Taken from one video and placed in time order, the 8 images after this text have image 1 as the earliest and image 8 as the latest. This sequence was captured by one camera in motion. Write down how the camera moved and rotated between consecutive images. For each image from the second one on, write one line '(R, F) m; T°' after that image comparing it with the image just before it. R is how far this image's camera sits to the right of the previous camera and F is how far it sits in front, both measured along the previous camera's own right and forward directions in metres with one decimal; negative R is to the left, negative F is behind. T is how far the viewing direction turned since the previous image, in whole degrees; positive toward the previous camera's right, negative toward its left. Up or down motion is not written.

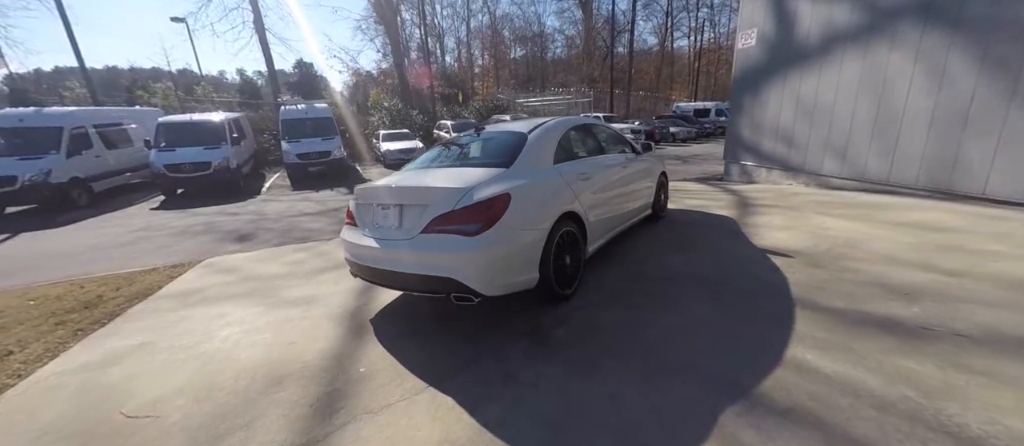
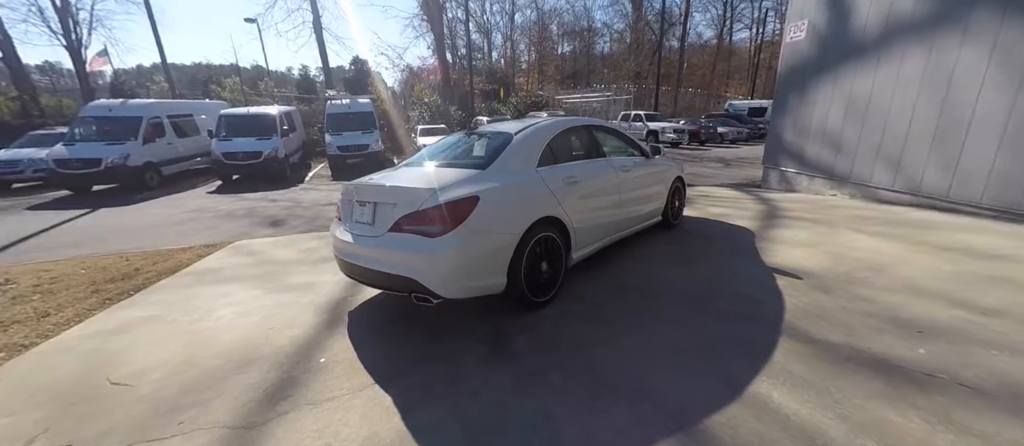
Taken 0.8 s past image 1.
(+0.7, +0.1) m; -8°
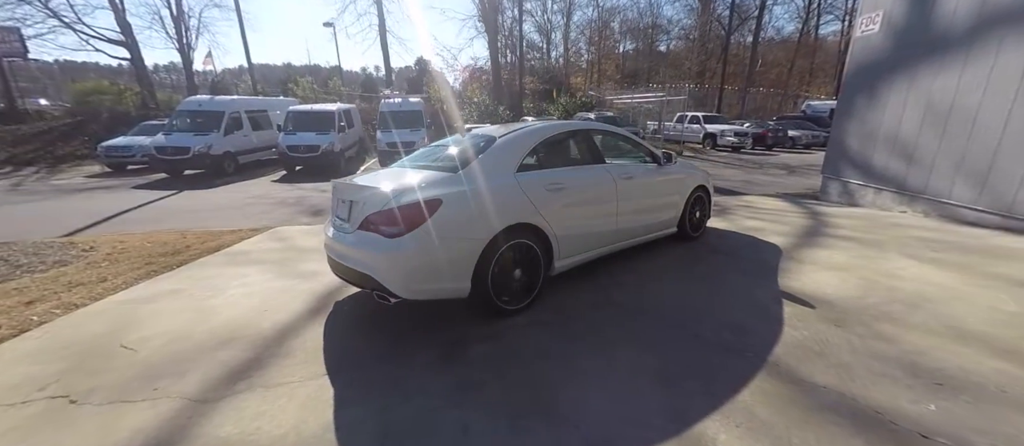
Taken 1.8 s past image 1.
(+0.7, +0.1) m; -10°
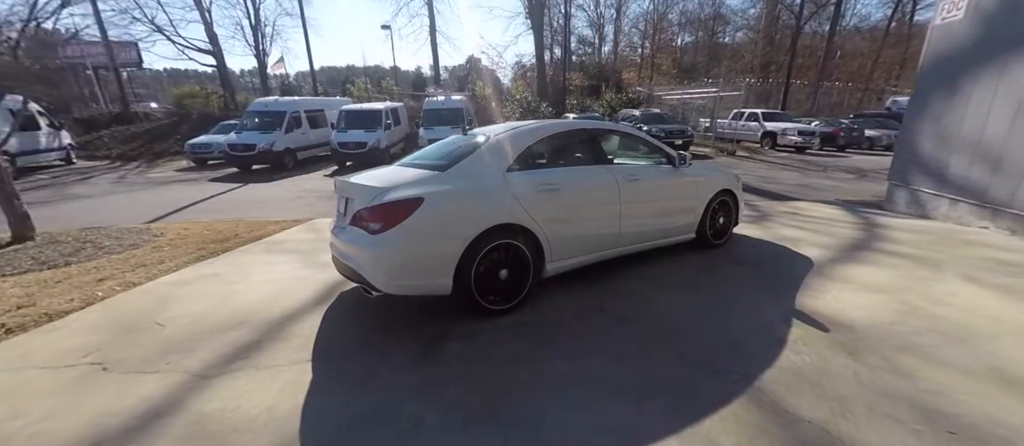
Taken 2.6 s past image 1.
(+0.6, +0.1) m; -8°
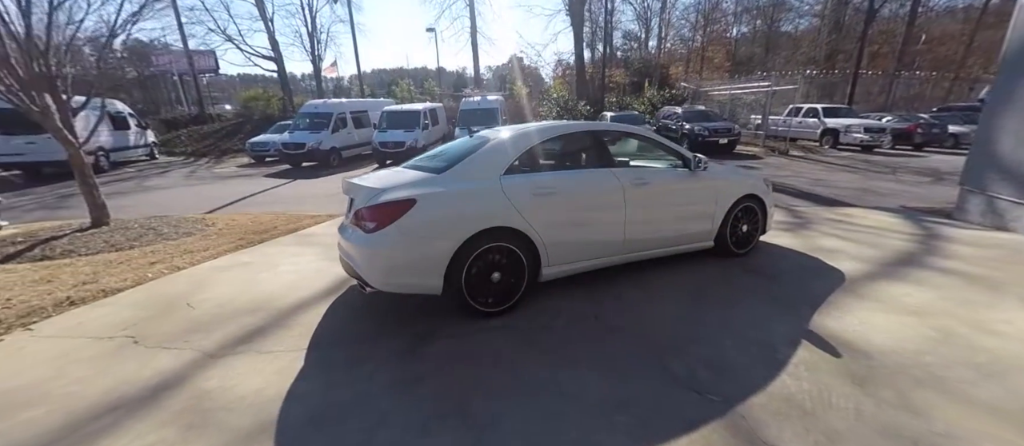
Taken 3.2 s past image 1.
(+0.5, +0.1) m; -7°
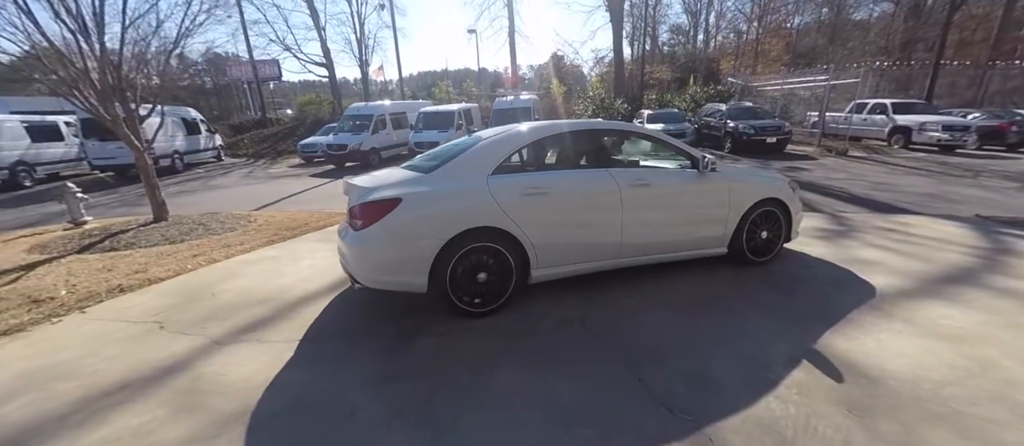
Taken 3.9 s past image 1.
(+0.5, +0.1) m; -7°
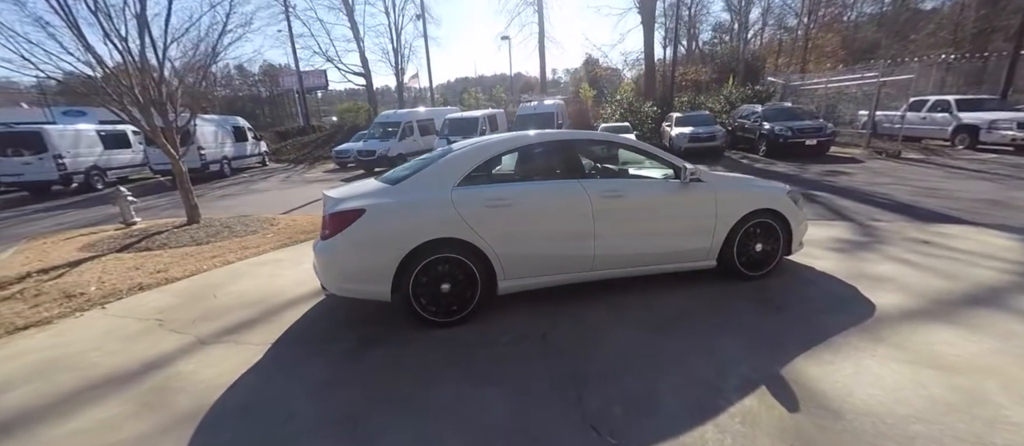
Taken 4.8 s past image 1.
(+0.6, +0.1) m; -7°
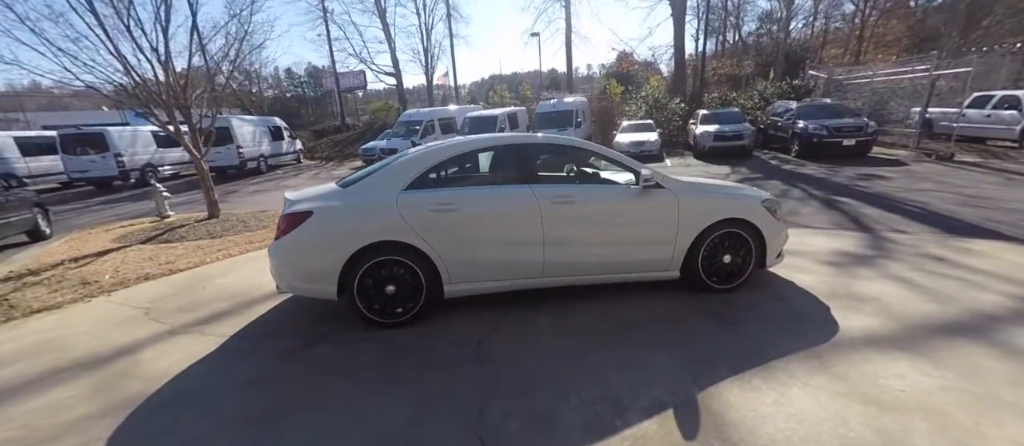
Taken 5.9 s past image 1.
(+0.7, +0.2) m; -6°
